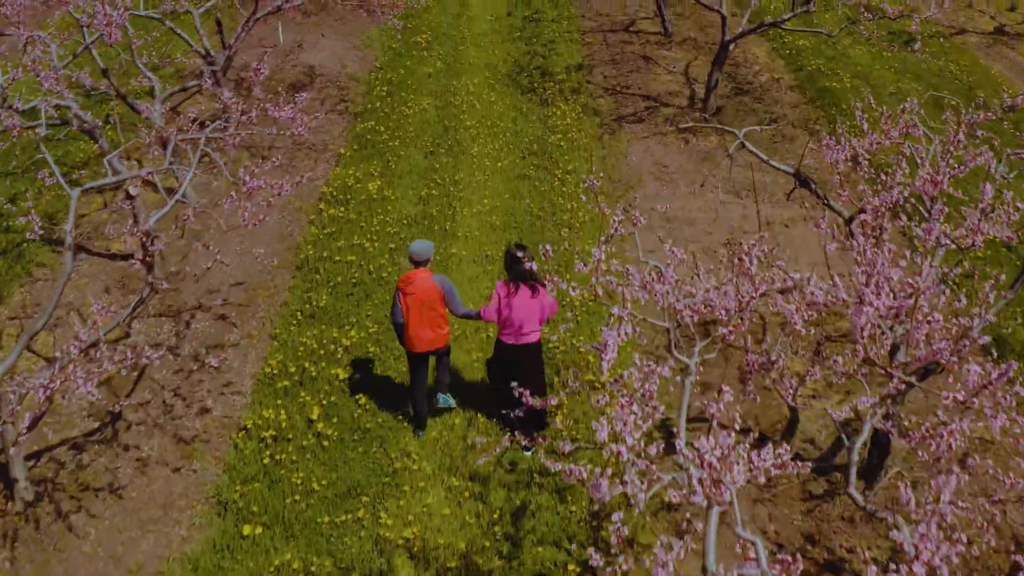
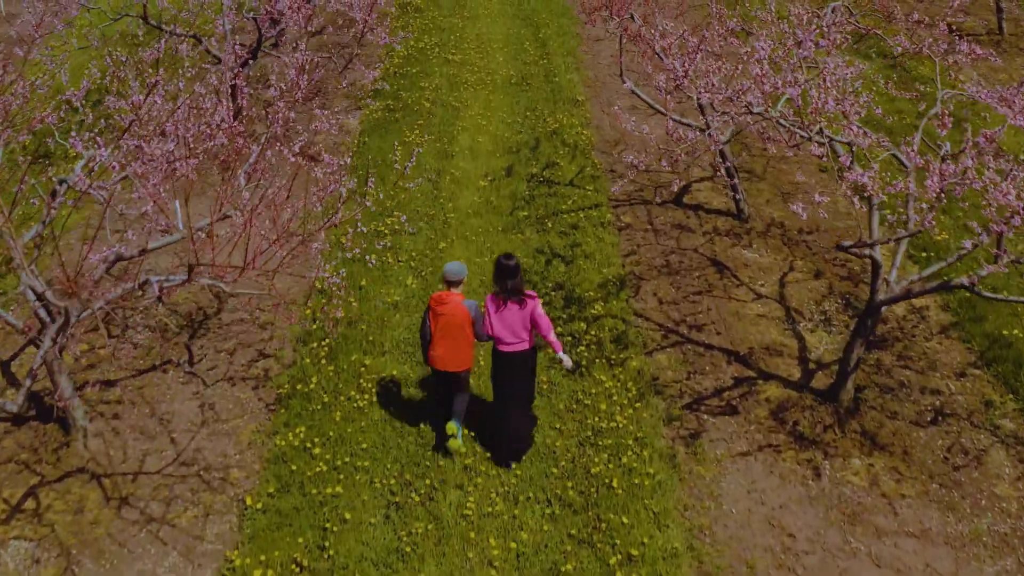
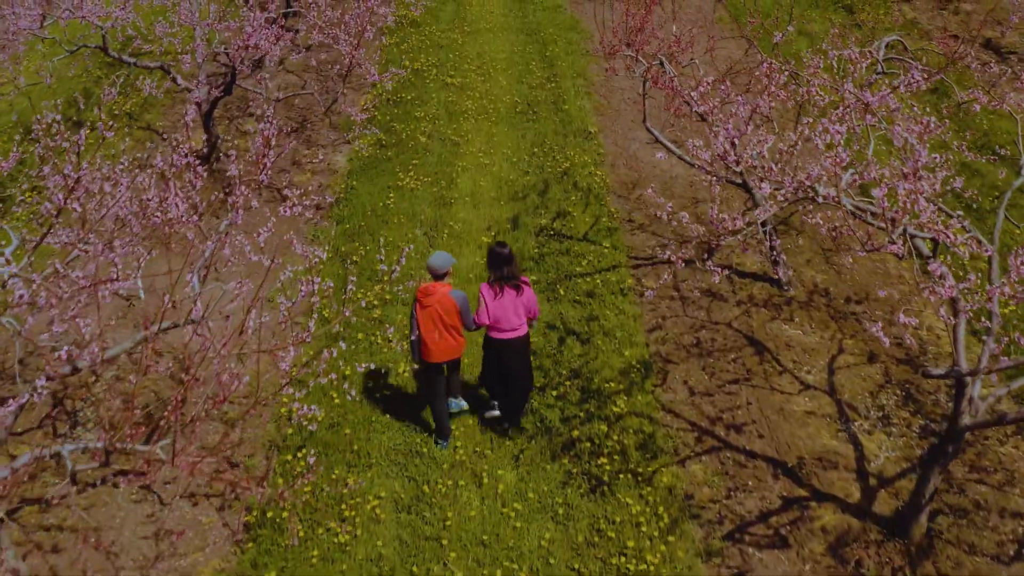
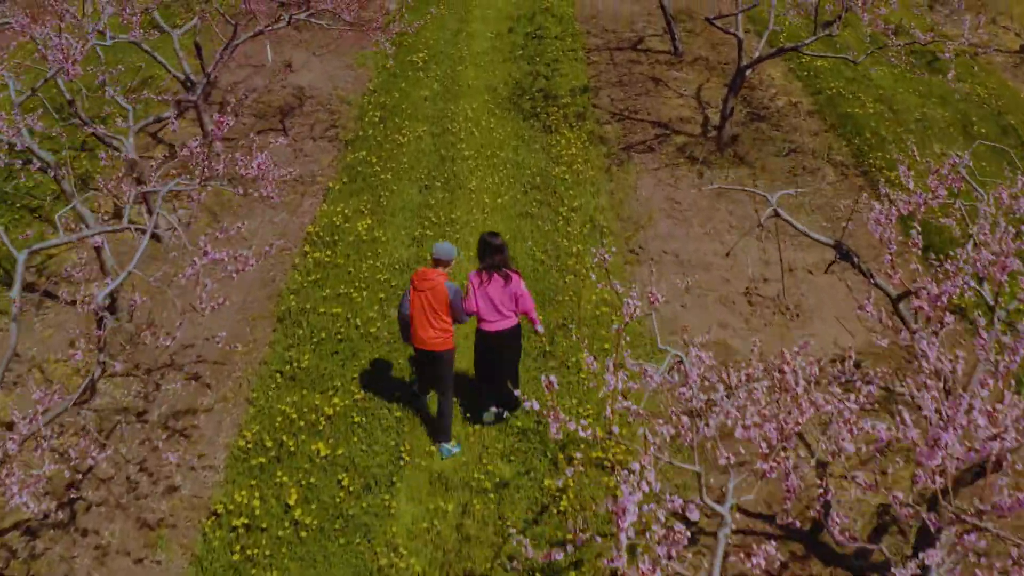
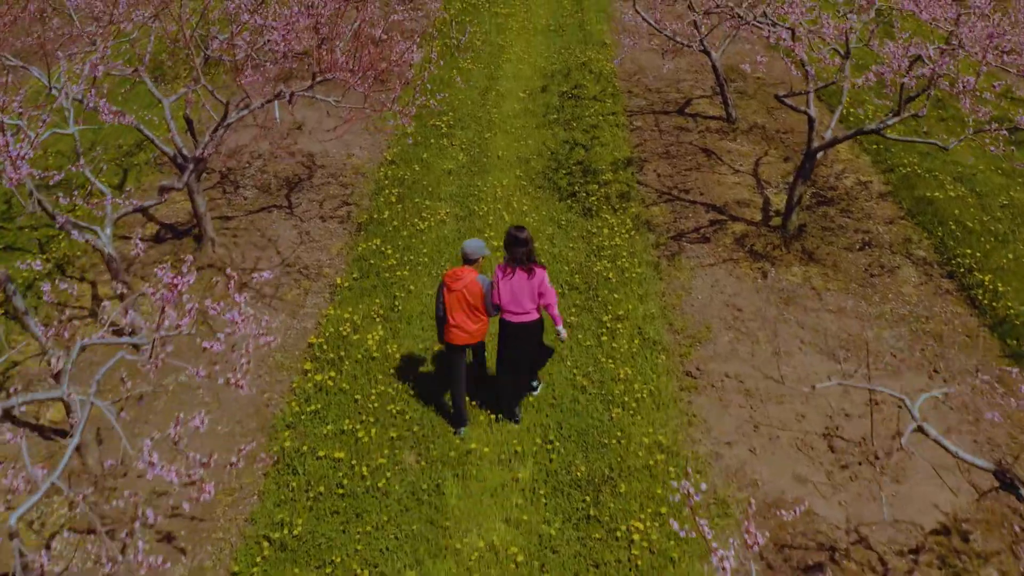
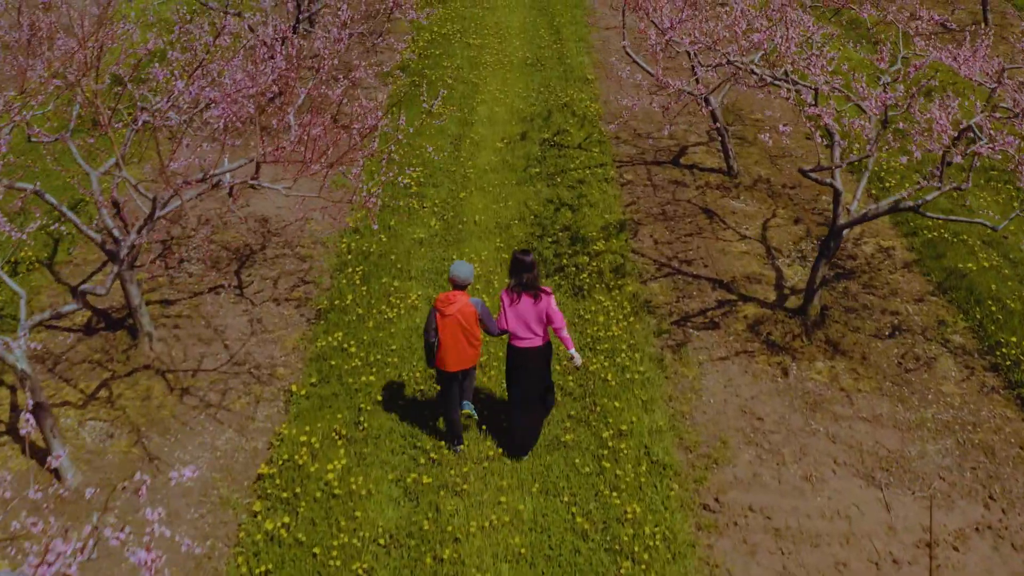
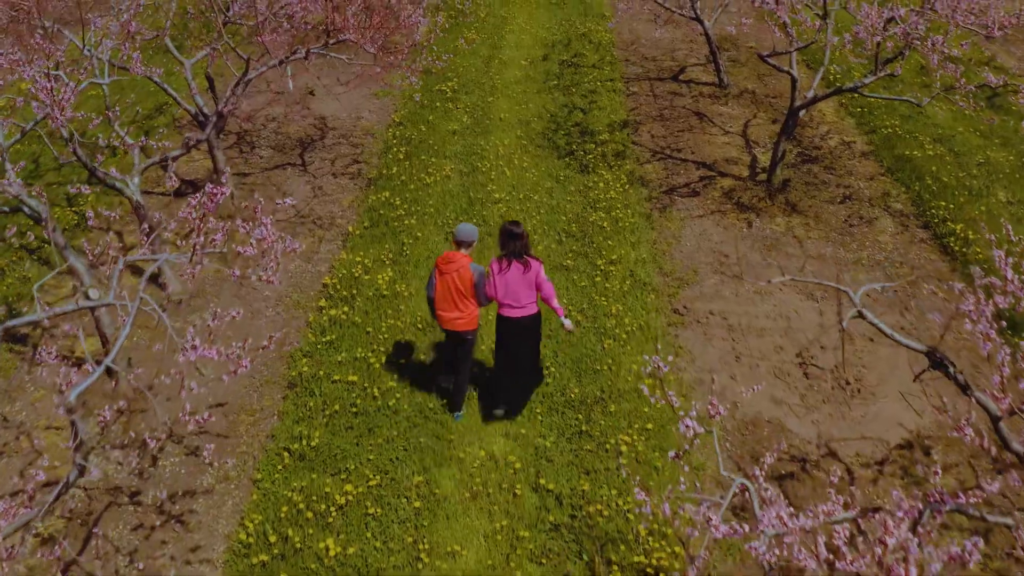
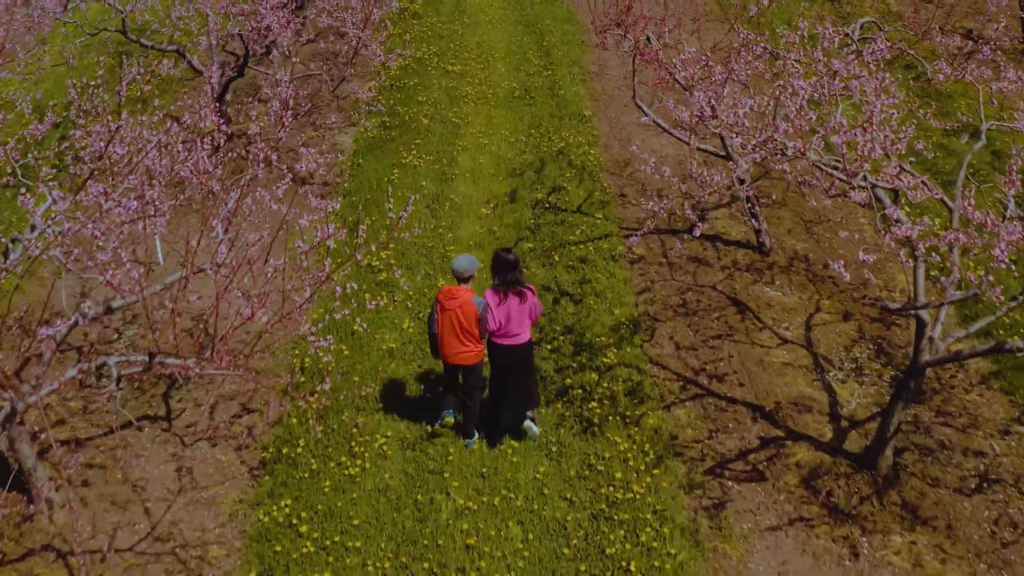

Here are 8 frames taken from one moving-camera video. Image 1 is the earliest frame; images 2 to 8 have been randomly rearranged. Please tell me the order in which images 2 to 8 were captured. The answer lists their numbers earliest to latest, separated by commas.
4, 7, 5, 6, 2, 8, 3
